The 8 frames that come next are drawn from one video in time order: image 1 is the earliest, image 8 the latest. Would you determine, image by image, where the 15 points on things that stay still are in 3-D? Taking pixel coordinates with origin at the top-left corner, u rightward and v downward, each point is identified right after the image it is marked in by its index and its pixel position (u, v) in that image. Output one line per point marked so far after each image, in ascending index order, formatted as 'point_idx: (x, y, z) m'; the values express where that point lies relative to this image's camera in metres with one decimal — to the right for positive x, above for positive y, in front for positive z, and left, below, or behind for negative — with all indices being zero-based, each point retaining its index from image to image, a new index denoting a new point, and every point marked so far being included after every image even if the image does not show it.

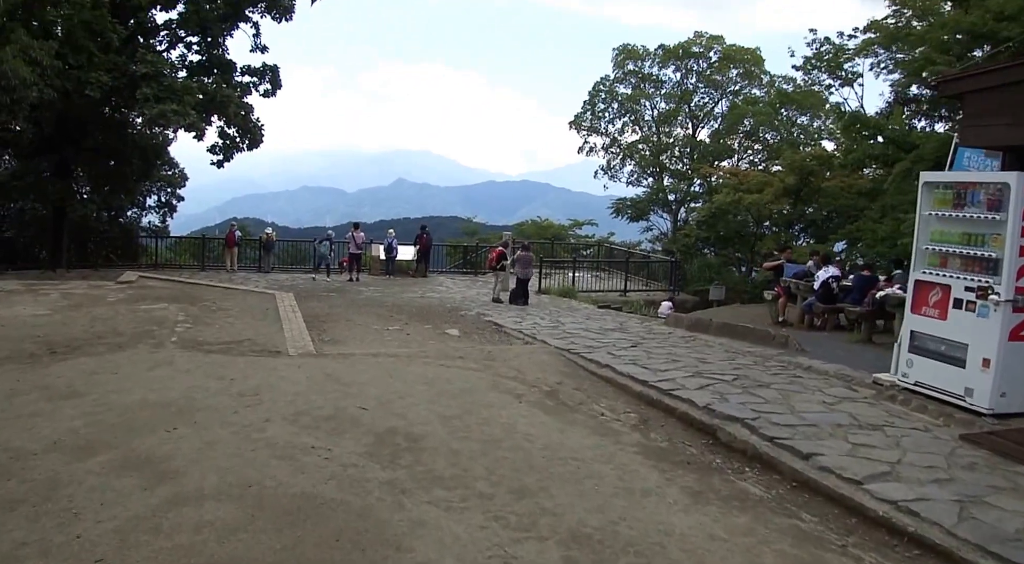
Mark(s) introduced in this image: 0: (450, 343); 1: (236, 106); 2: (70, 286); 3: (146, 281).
0: (-1.0, -0.9, +10.3) m
1: (-7.9, +5.0, +19.7) m
2: (-8.5, -0.1, +13.3) m
3: (-7.7, 0.0, +14.4) m
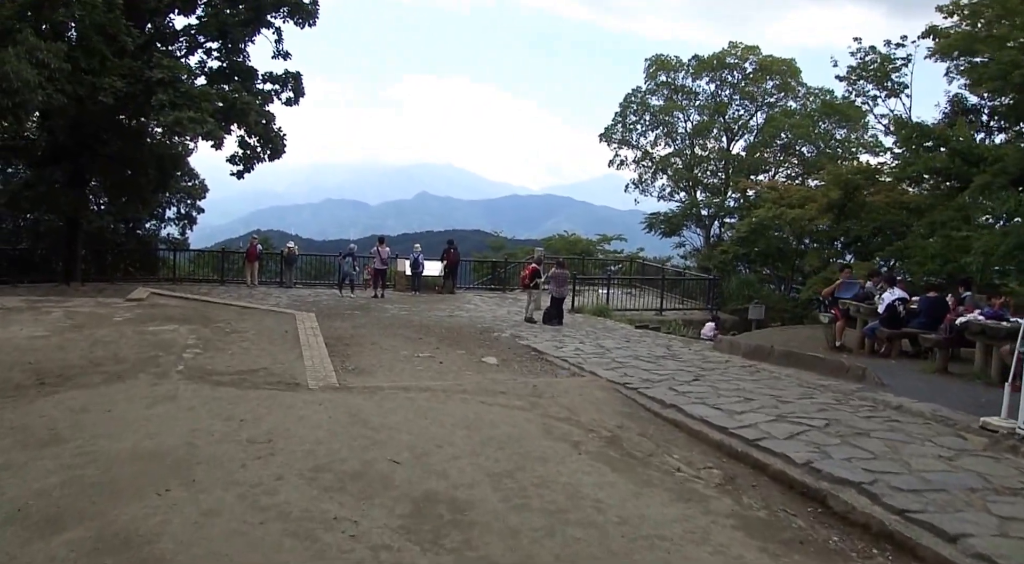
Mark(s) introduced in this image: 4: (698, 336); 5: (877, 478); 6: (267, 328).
0: (-0.3, -1.2, +9.1) m
1: (-7.0, +4.6, +18.8) m
2: (-7.8, -0.4, +12.3) m
3: (-6.9, -0.3, +13.4) m
4: (+5.0, -1.5, +18.5) m
5: (+3.2, -1.7, +6.0) m
6: (-3.9, -0.7, +11.0) m
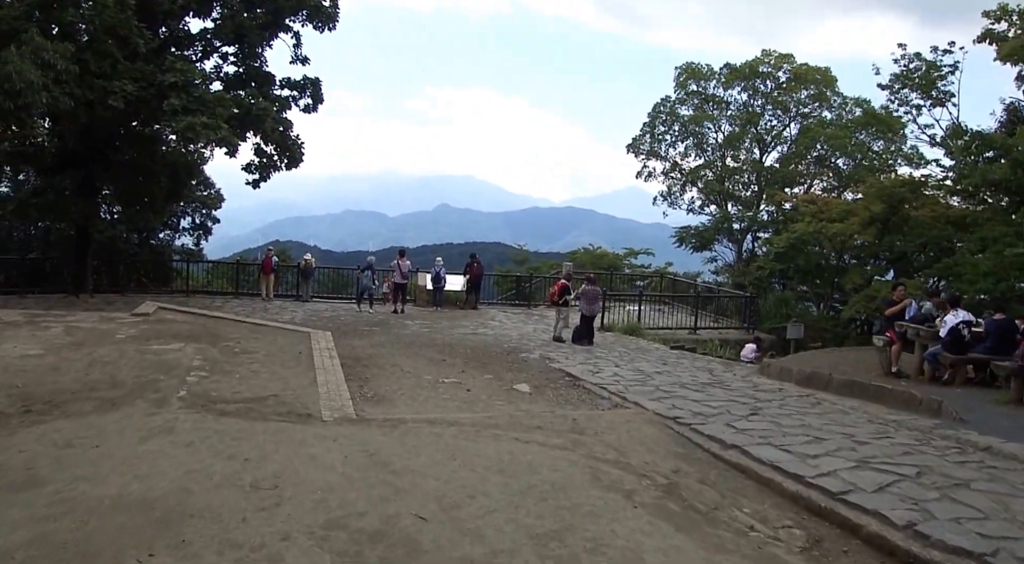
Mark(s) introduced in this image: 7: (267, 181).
0: (+0.1, -1.5, +8.2) m
1: (-6.3, +4.2, +18.1) m
2: (-7.3, -0.6, +11.6) m
3: (-6.4, -0.6, +12.7) m
4: (+5.6, -1.9, +17.5) m
5: (+3.5, -1.9, +5.0) m
6: (-3.4, -1.0, +10.2) m
7: (-7.0, +2.9, +19.8) m
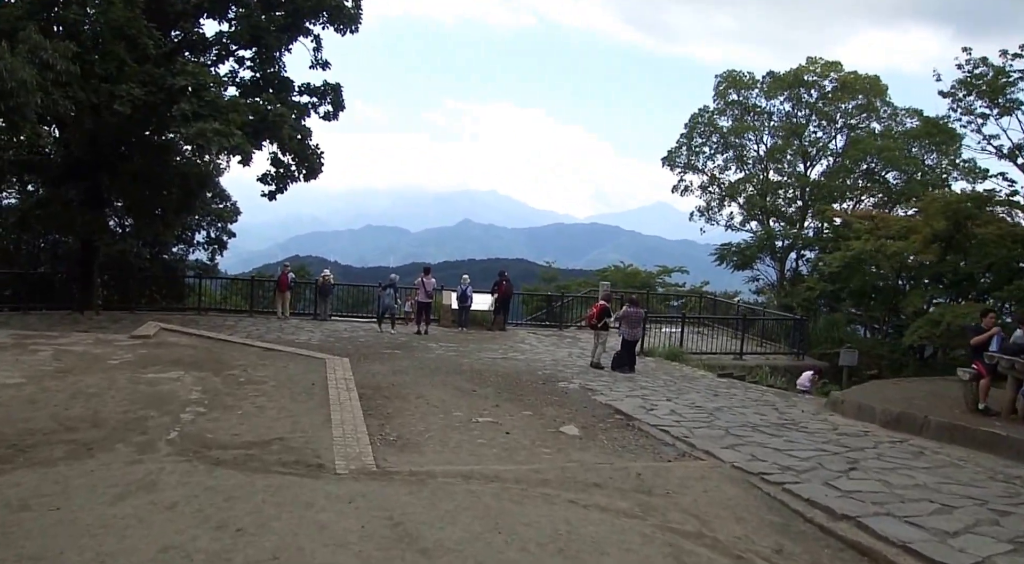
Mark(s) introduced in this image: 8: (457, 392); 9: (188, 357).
0: (+0.6, -1.7, +6.9) m
1: (-5.4, +3.8, +17.1) m
2: (-6.7, -0.9, +10.5) m
3: (-5.8, -0.9, +11.6) m
4: (+6.4, -2.4, +16.0) m
5: (+3.9, -2.1, +3.6) m
6: (-2.9, -1.3, +9.0) m
7: (-6.1, +2.4, +18.8) m
8: (-0.9, -1.7, +10.5) m
9: (-4.6, -1.1, +9.9) m
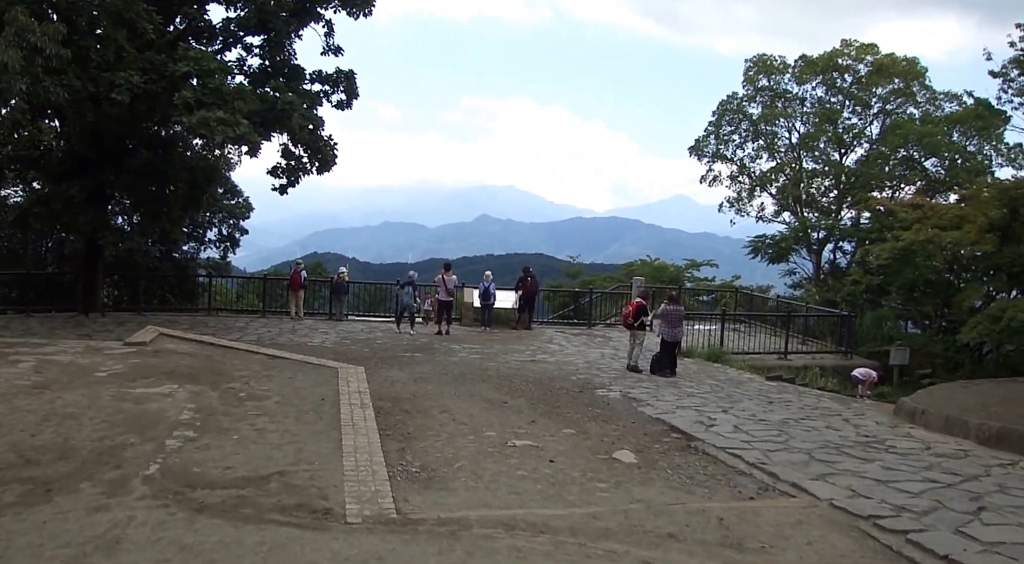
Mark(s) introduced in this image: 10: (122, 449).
0: (+1.0, -1.7, +5.7) m
1: (-4.8, +3.8, +16.0) m
2: (-6.2, -0.9, +9.5) m
3: (-5.3, -0.9, +10.5) m
4: (+7.0, -2.3, +14.6) m
5: (+4.2, -2.1, +2.3) m
6: (-2.4, -1.3, +7.9) m
7: (-5.5, +2.4, +17.7) m
8: (-0.4, -1.6, +9.4) m
9: (-4.2, -1.1, +8.8) m
10: (-3.3, -1.4, +5.8) m
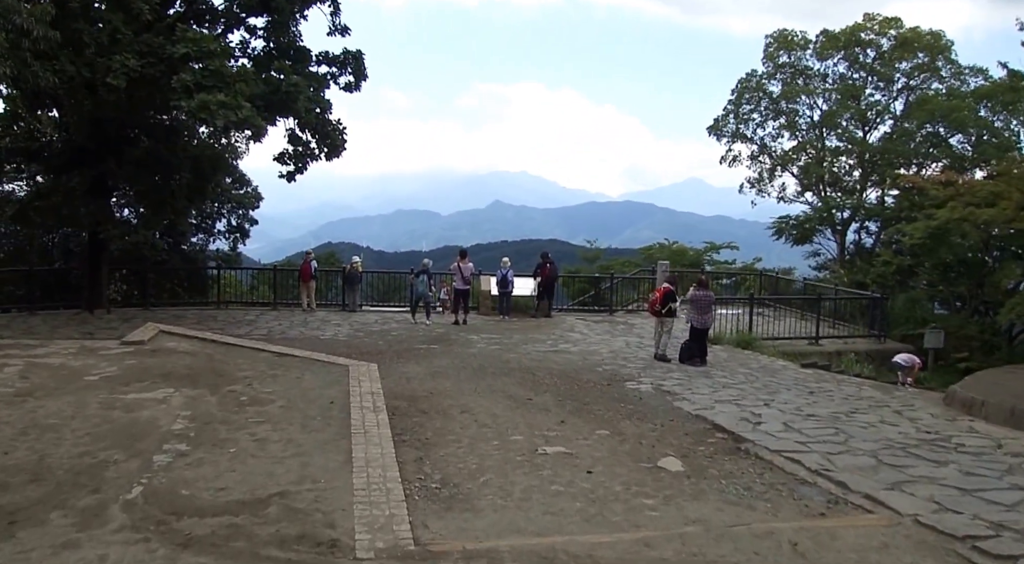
0: (+1.2, -1.6, +4.9) m
1: (-4.5, +4.0, +15.3) m
2: (-5.9, -0.9, +8.9) m
3: (-4.9, -0.8, +9.9) m
4: (+7.4, -1.9, +13.8) m
5: (+4.4, -2.0, +1.5) m
6: (-2.1, -1.2, +7.2) m
7: (-5.1, +2.7, +17.0) m
8: (-0.1, -1.5, +8.6) m
9: (-3.9, -1.0, +8.1) m
10: (-3.0, -1.4, +5.2) m
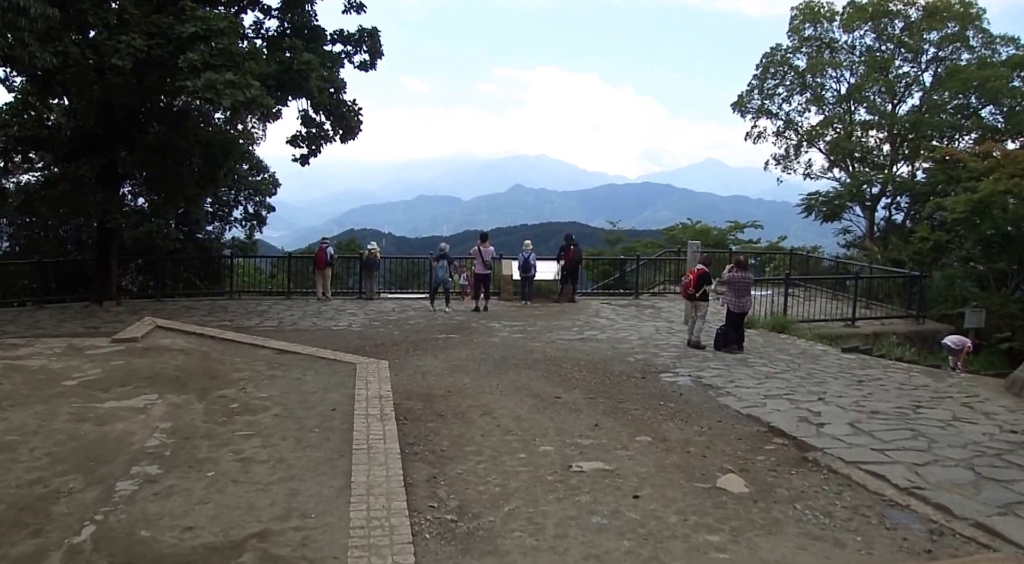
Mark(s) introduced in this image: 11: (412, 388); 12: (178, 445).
0: (+1.4, -1.5, +4.0) m
1: (-4.1, +4.3, +14.4) m
2: (-5.6, -0.8, +8.1) m
3: (-4.6, -0.7, +9.1) m
4: (+7.9, -1.5, +12.6) m
5: (+4.5, -1.9, +0.5) m
6: (-1.9, -1.1, +6.3) m
7: (-4.6, +2.9, +16.1) m
8: (+0.2, -1.3, +7.7) m
9: (-3.6, -0.9, +7.3) m
10: (-2.8, -1.4, +4.3) m
11: (-1.2, -1.3, +8.3) m
12: (-2.5, -1.2, +5.3) m
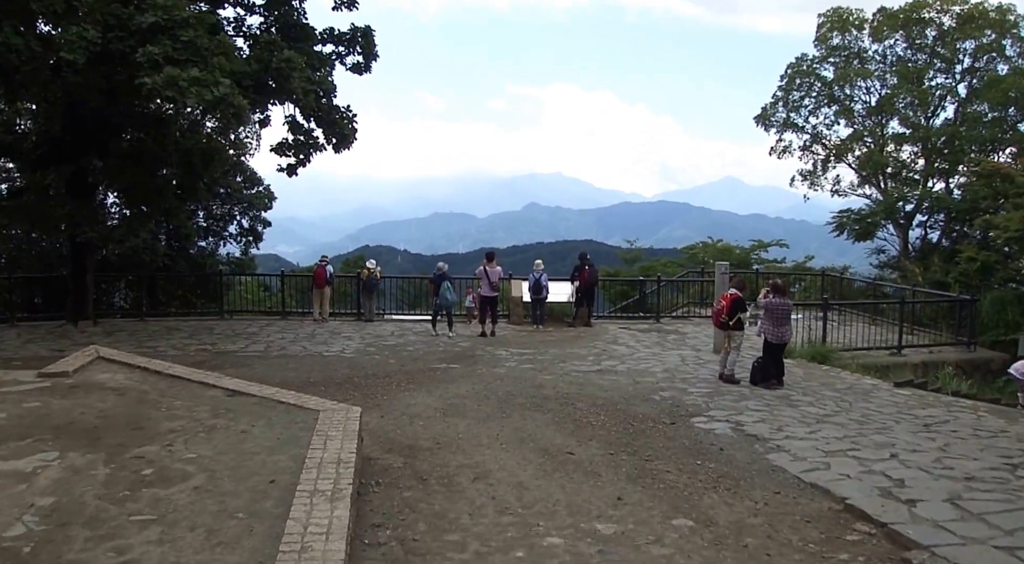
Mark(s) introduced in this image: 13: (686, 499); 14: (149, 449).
0: (+1.3, -1.7, +2.5) m
1: (-3.8, +3.9, +13.1) m
2: (-5.6, -1.0, +6.8) m
3: (-4.6, -1.0, +7.7) m
4: (+8.0, -2.0, +10.9) m
5: (+4.3, -2.0, -1.2) m
6: (-1.9, -1.3, +4.9) m
7: (-4.3, +2.5, +14.8) m
8: (+0.3, -1.6, +6.2) m
9: (-3.6, -1.1, +5.9) m
10: (-2.9, -1.5, +2.9) m
11: (-1.2, -1.5, +6.8) m
12: (-2.6, -1.4, +3.9) m
13: (+1.3, -1.7, +5.3) m
14: (-2.7, -1.2, +5.3) m
